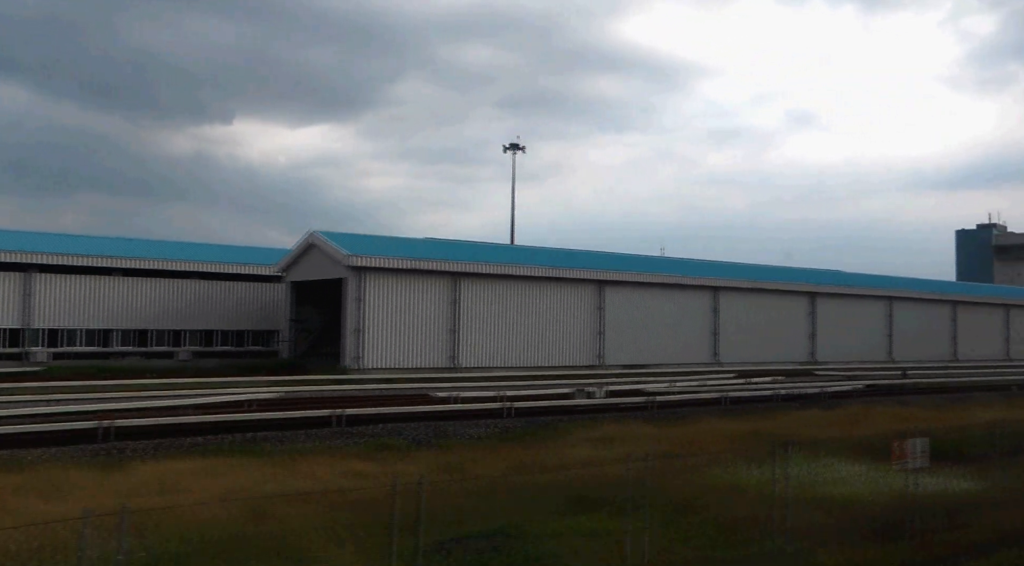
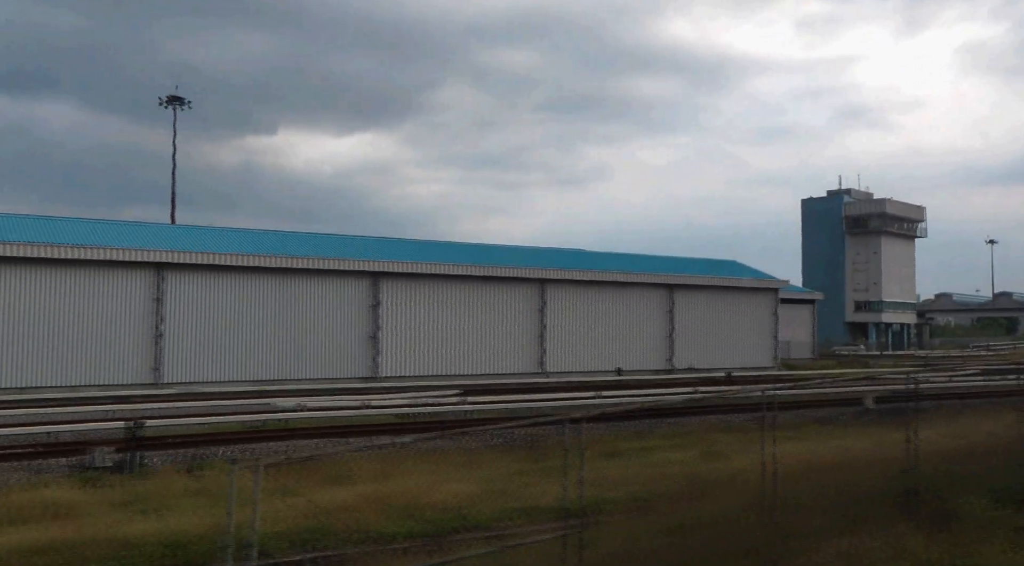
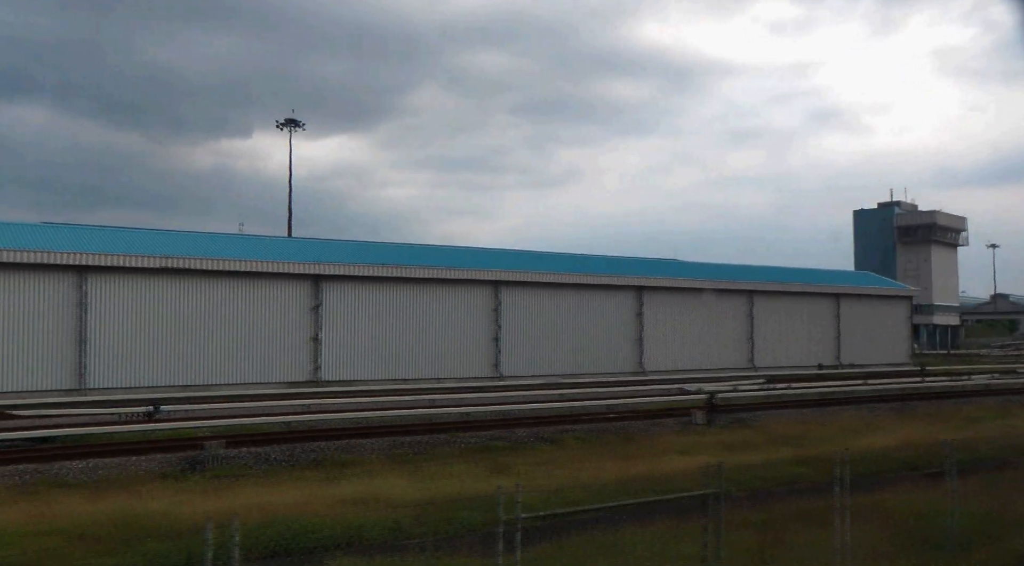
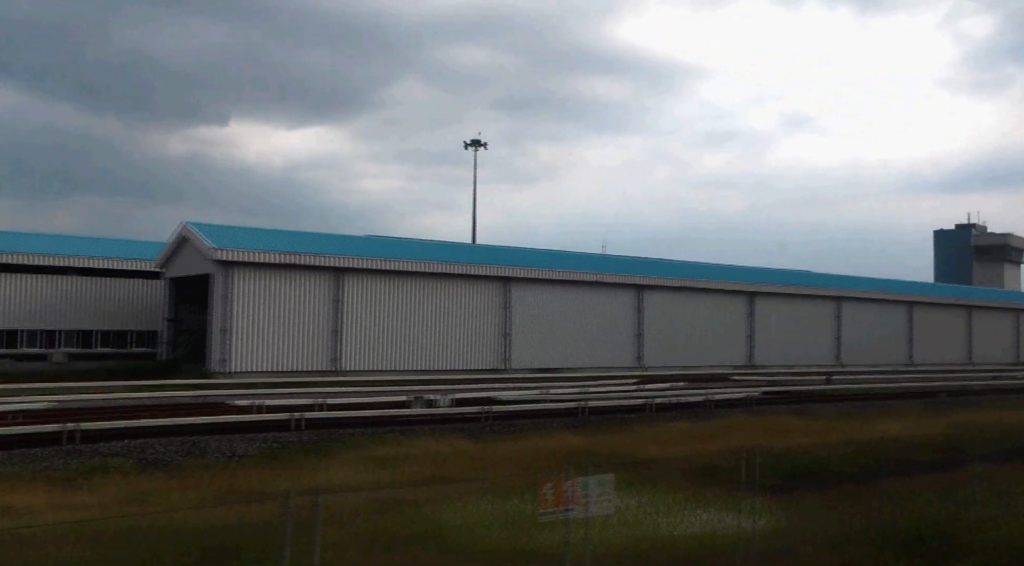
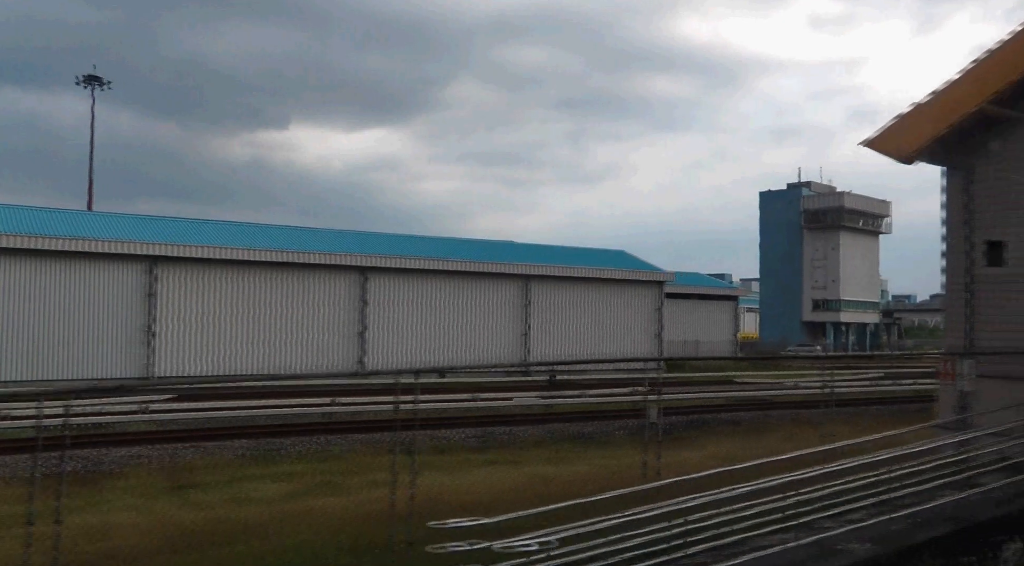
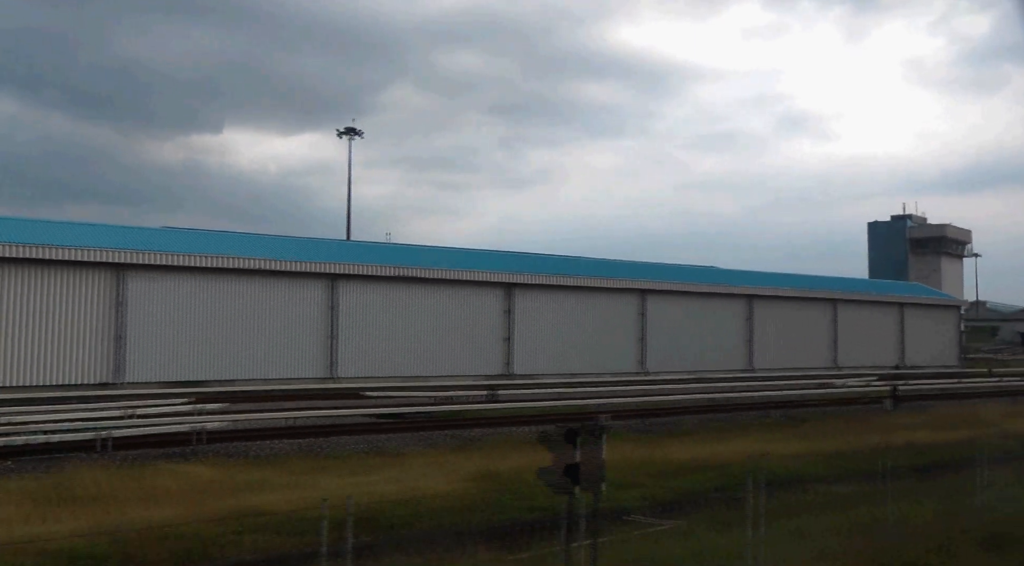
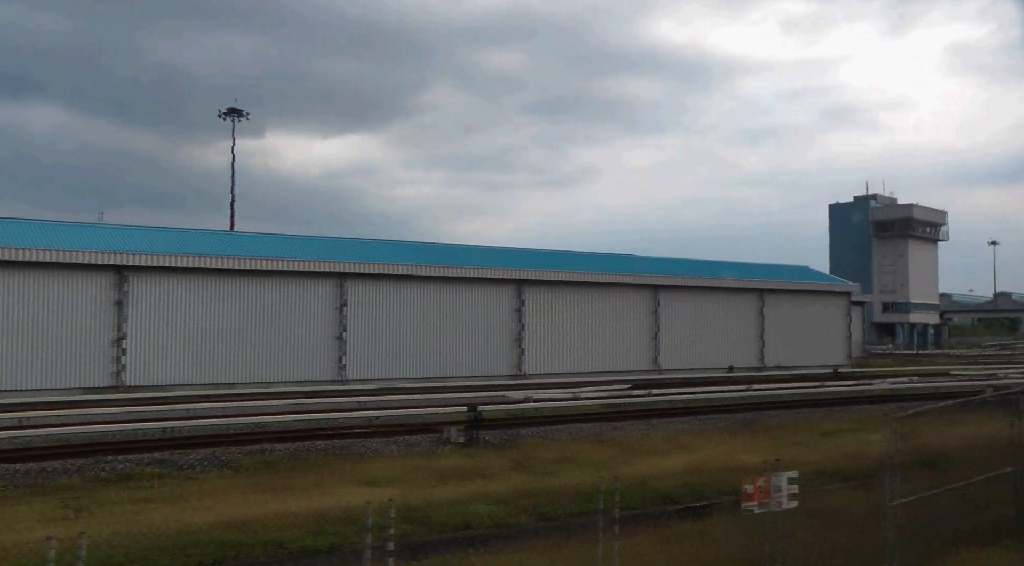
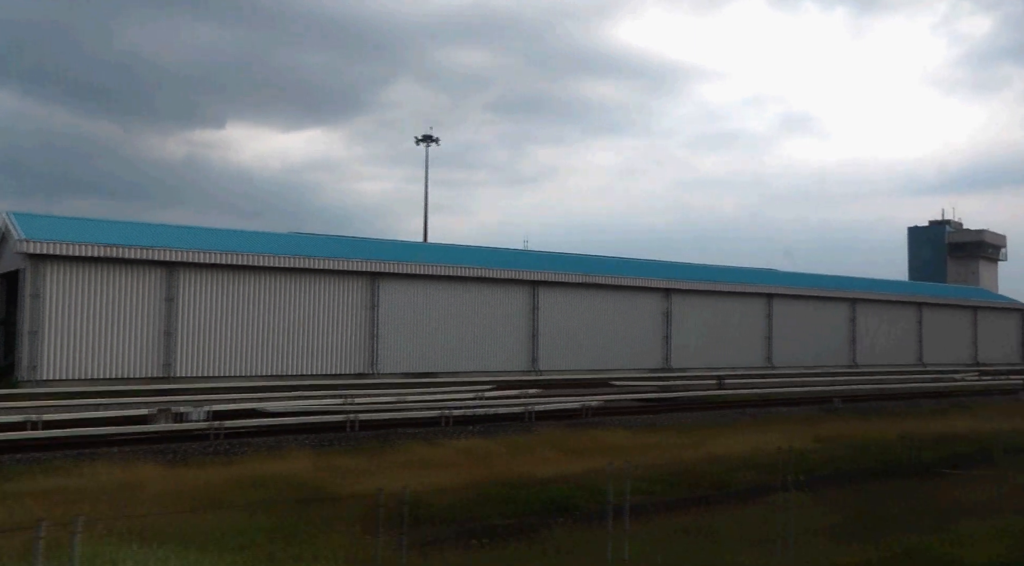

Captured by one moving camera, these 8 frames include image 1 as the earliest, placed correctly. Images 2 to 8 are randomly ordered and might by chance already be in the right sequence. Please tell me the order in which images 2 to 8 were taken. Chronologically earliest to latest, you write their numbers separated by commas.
4, 8, 6, 3, 7, 2, 5
